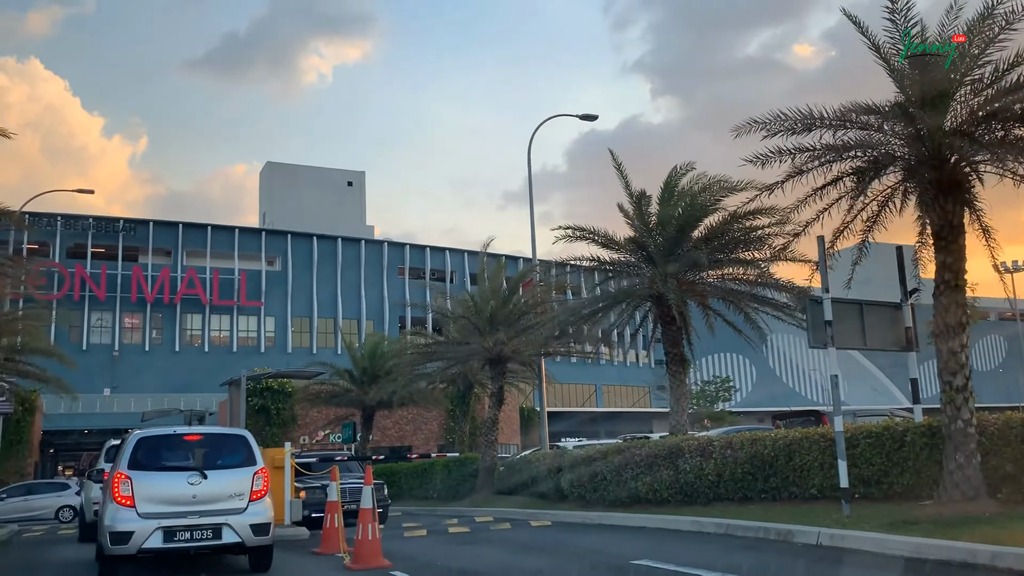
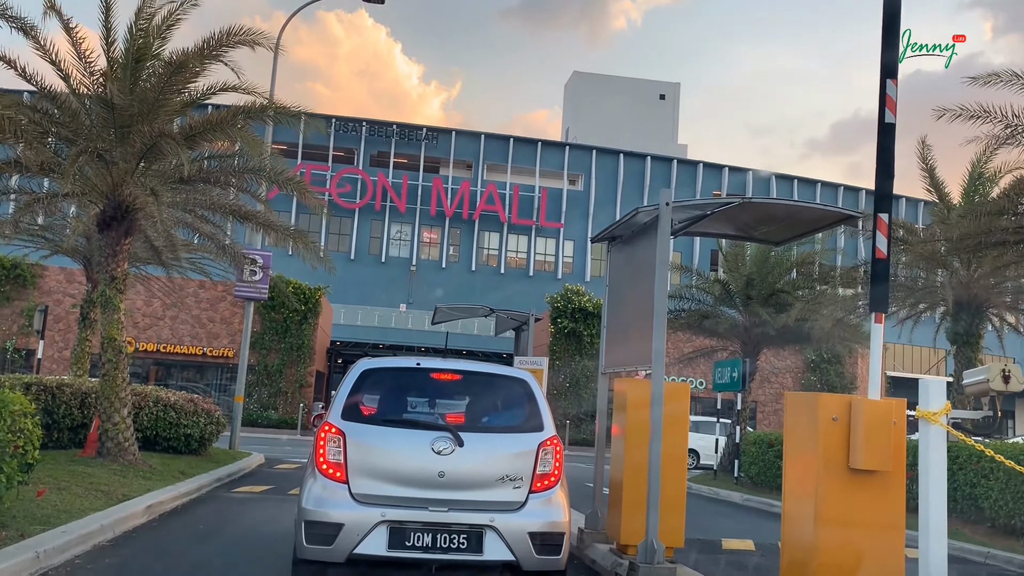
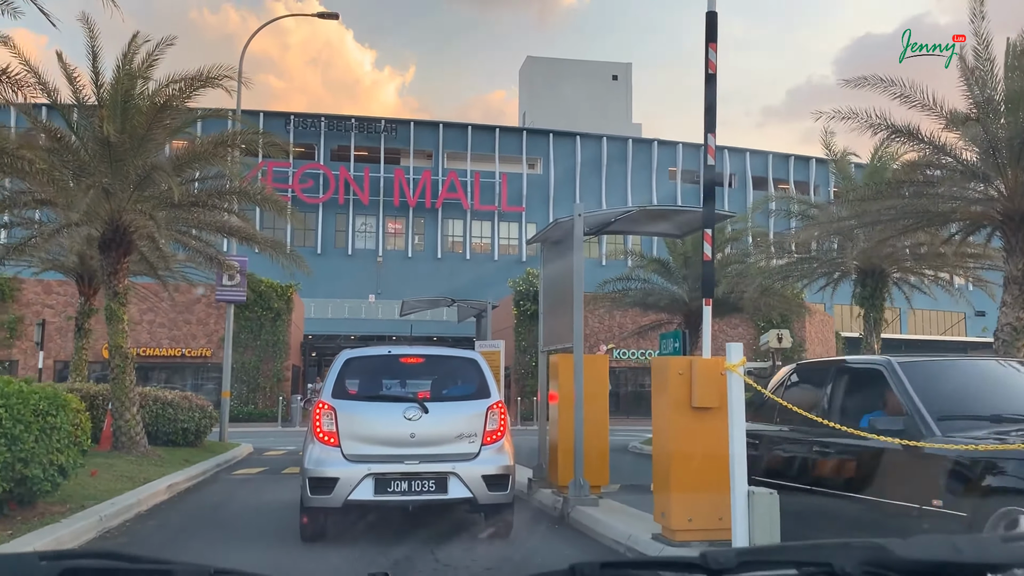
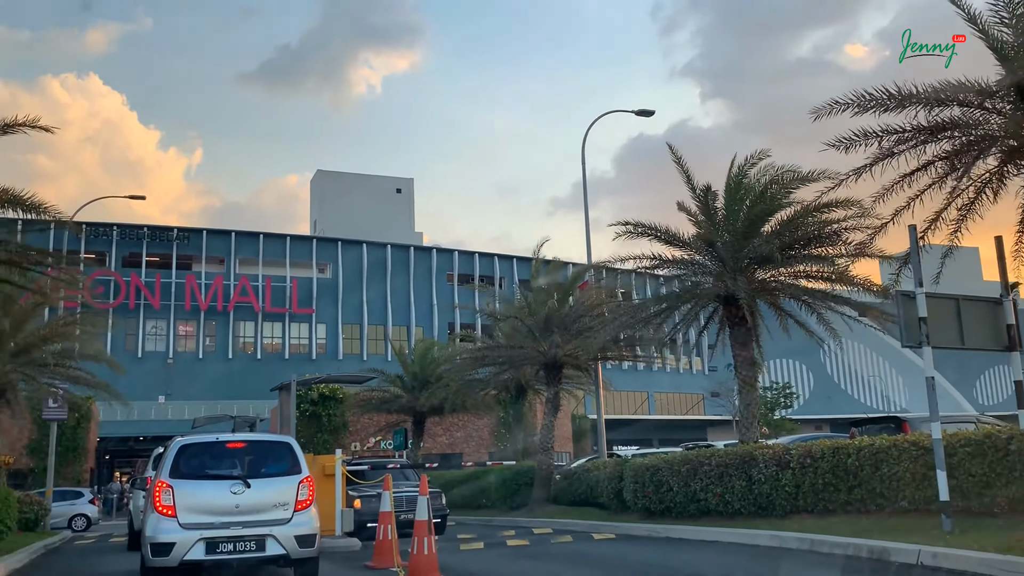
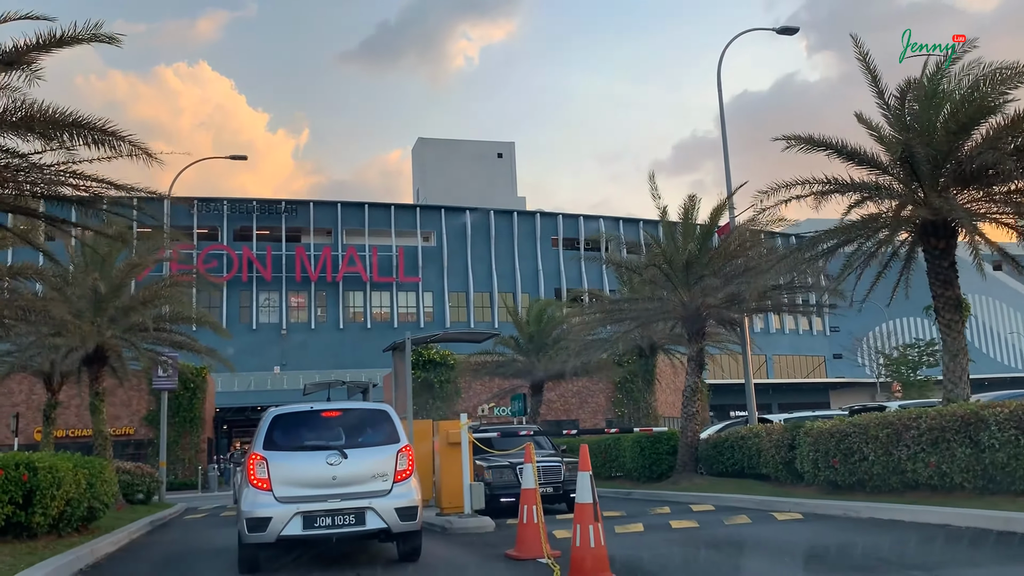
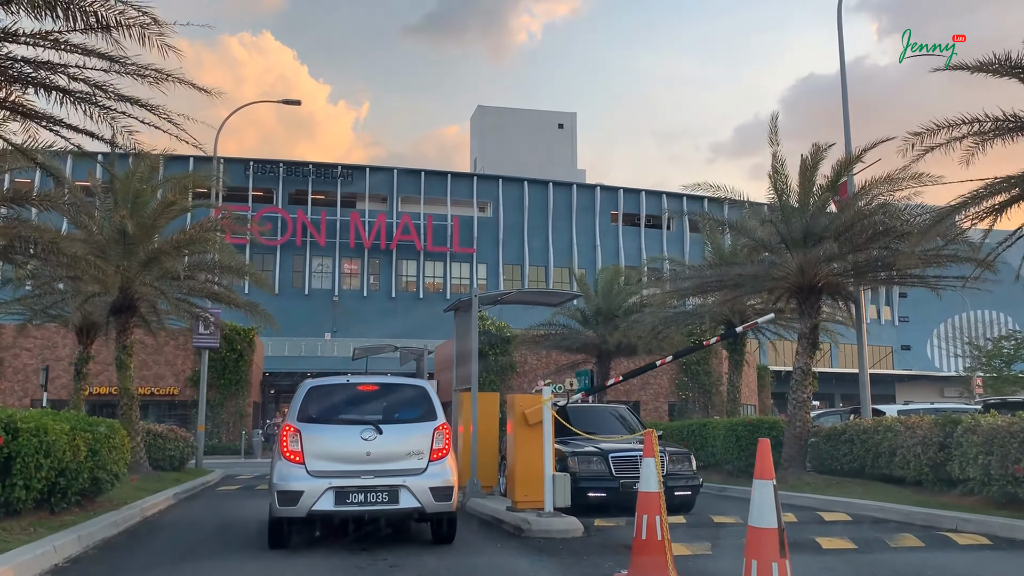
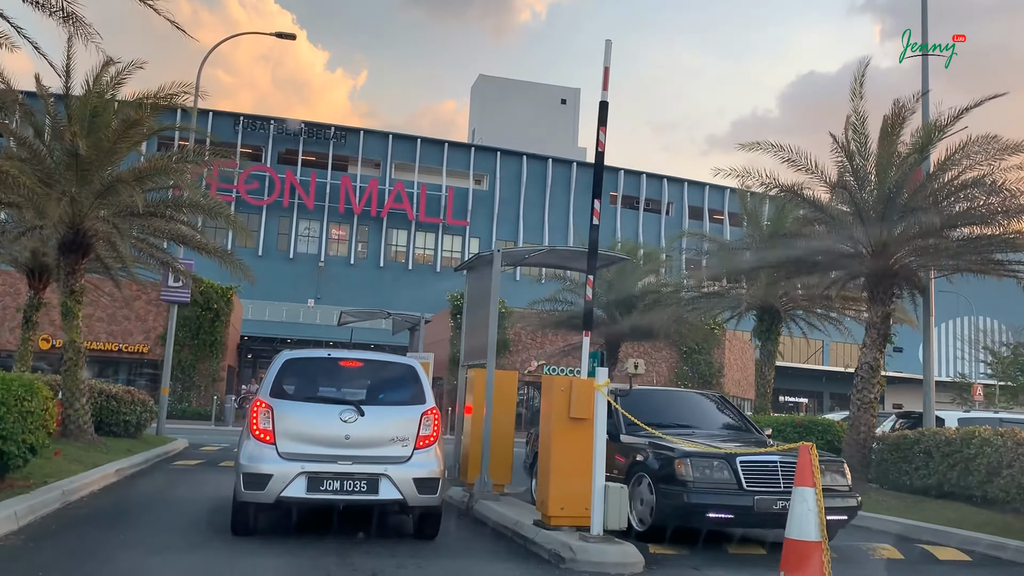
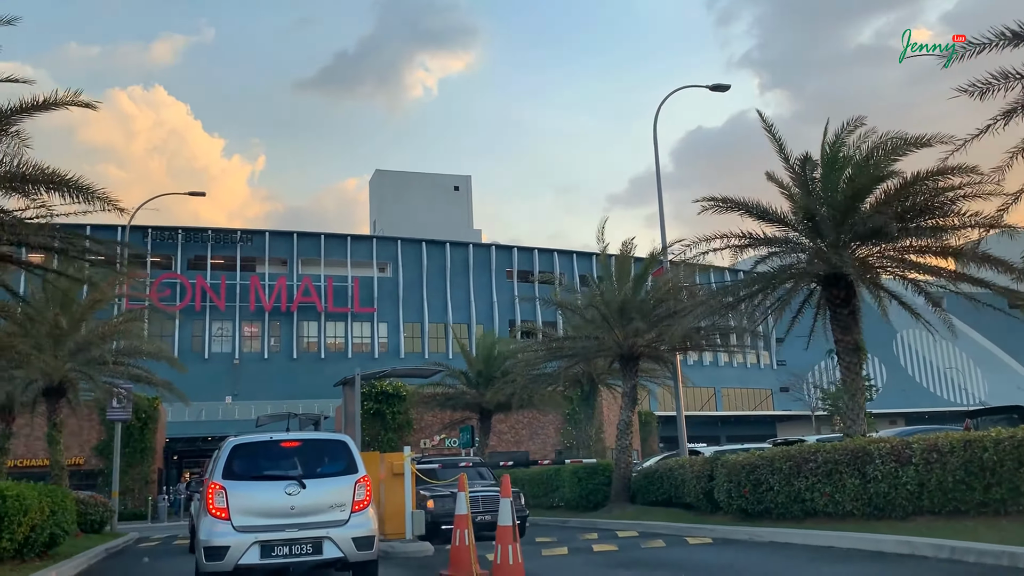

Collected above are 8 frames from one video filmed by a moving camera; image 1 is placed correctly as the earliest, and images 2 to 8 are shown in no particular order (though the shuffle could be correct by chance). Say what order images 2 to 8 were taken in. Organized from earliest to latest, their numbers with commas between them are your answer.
4, 8, 5, 6, 7, 3, 2
